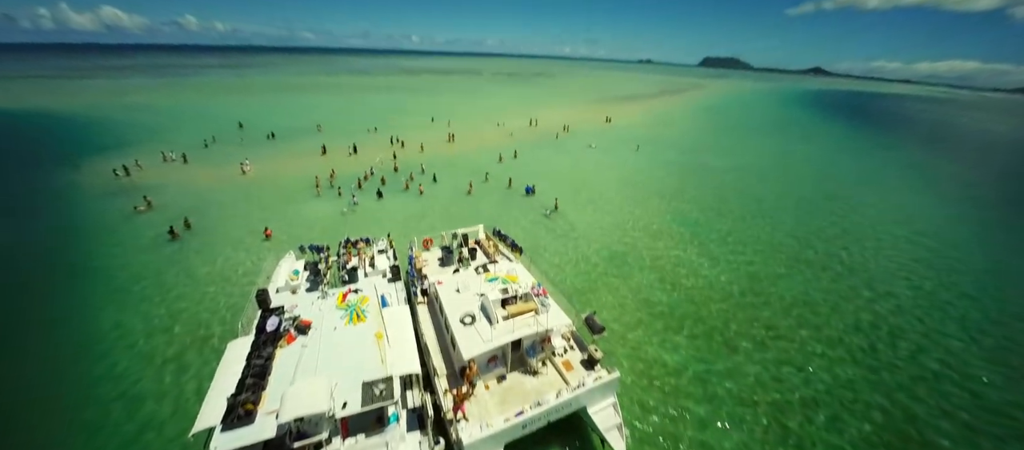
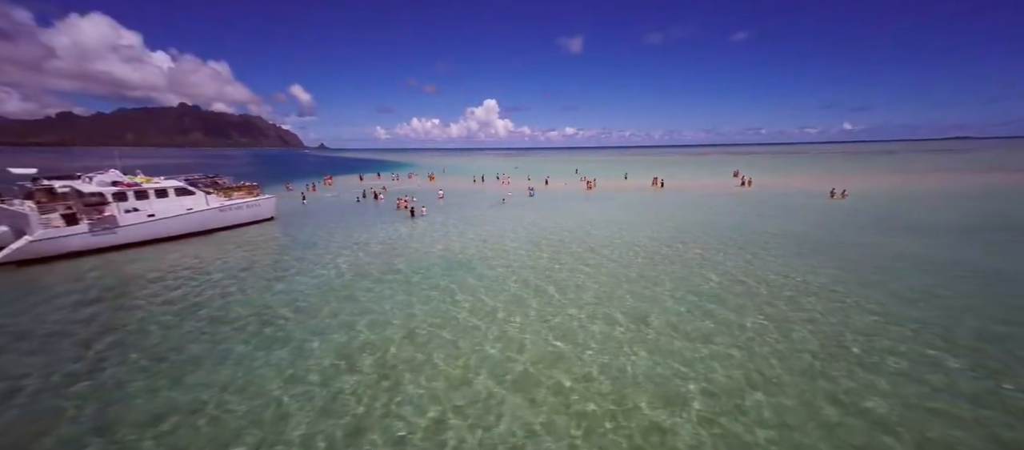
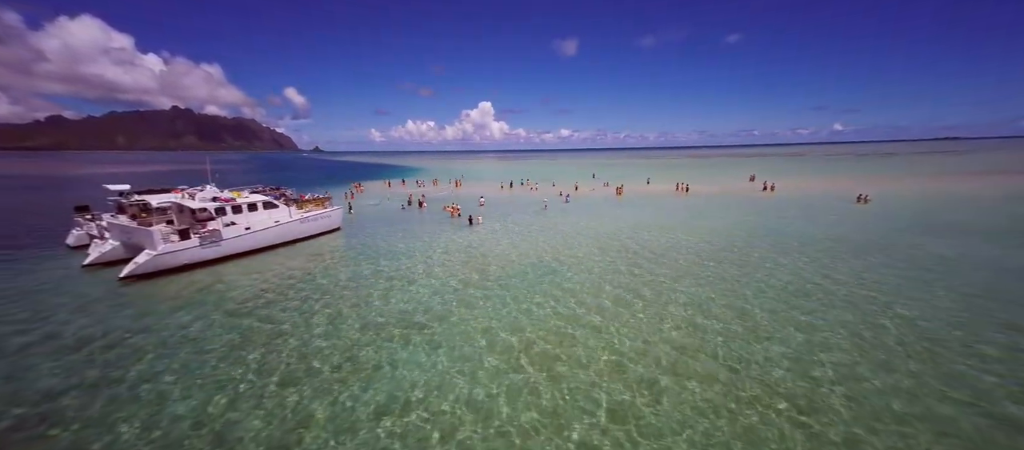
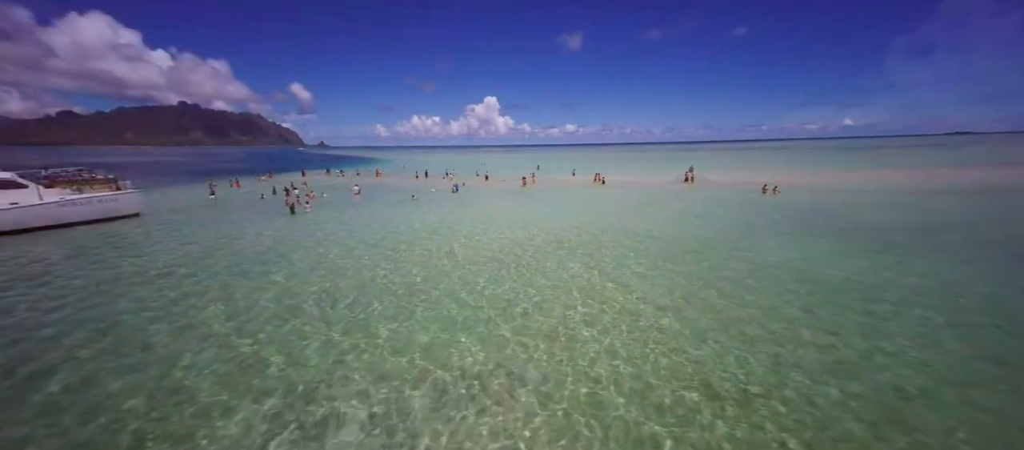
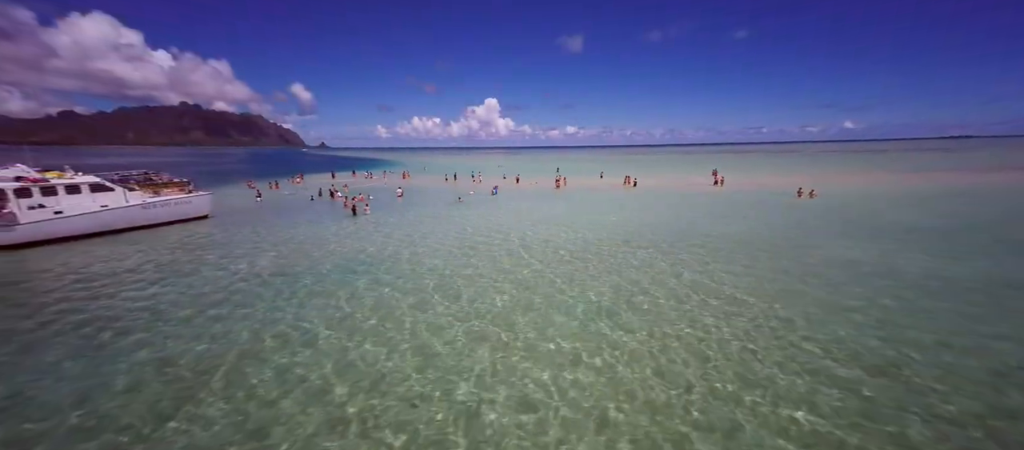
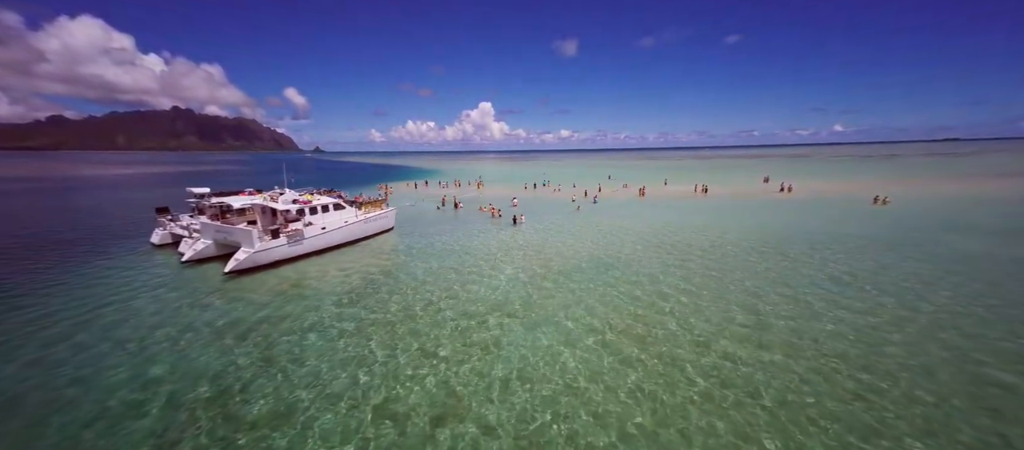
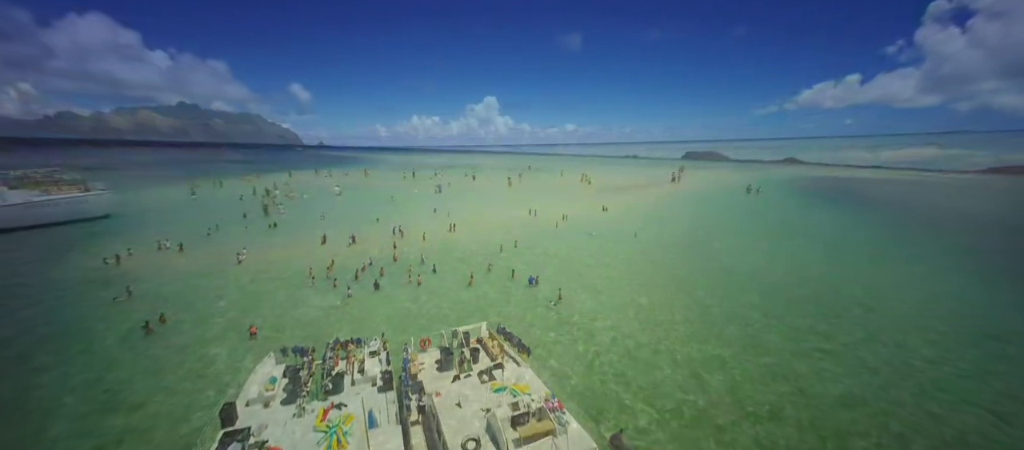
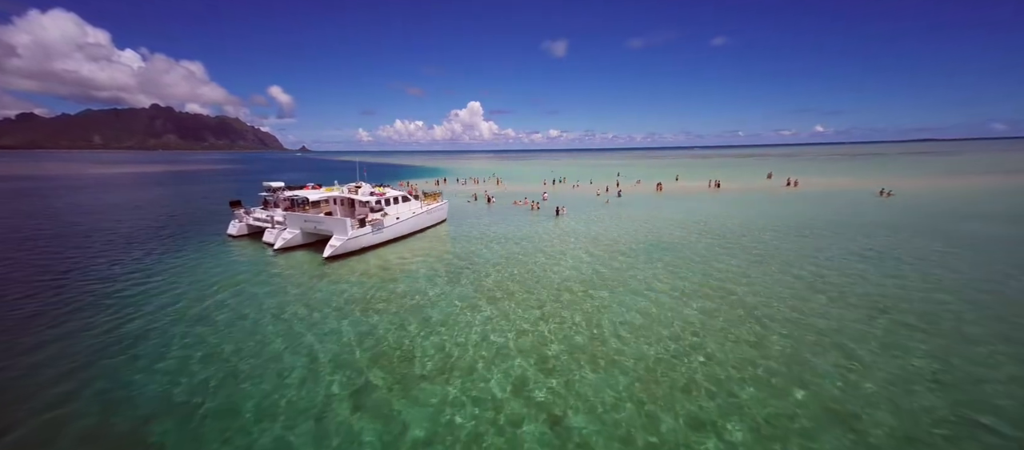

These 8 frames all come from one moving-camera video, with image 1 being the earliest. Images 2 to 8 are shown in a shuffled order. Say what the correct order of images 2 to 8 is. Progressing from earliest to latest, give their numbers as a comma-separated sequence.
7, 4, 5, 2, 3, 6, 8
